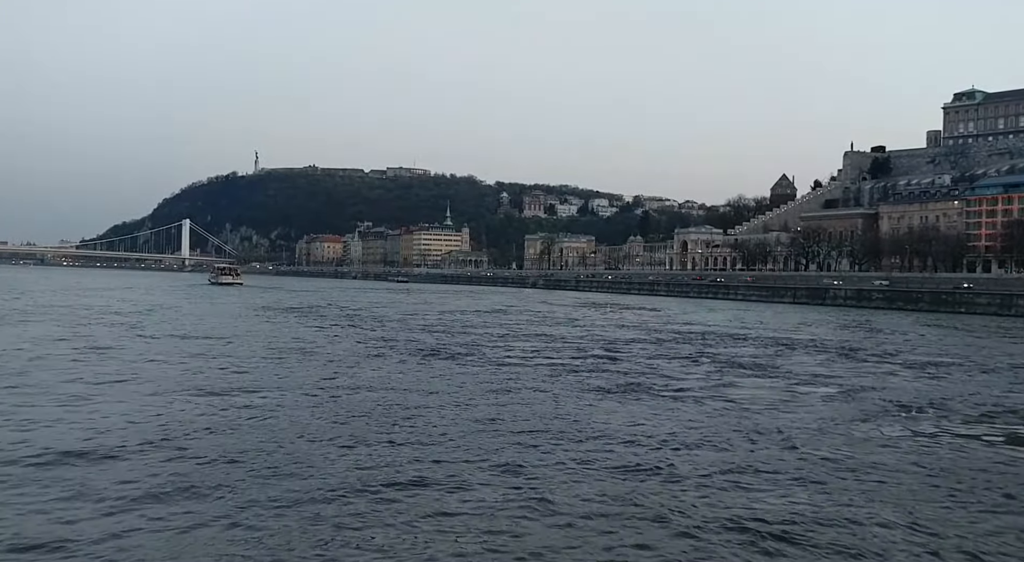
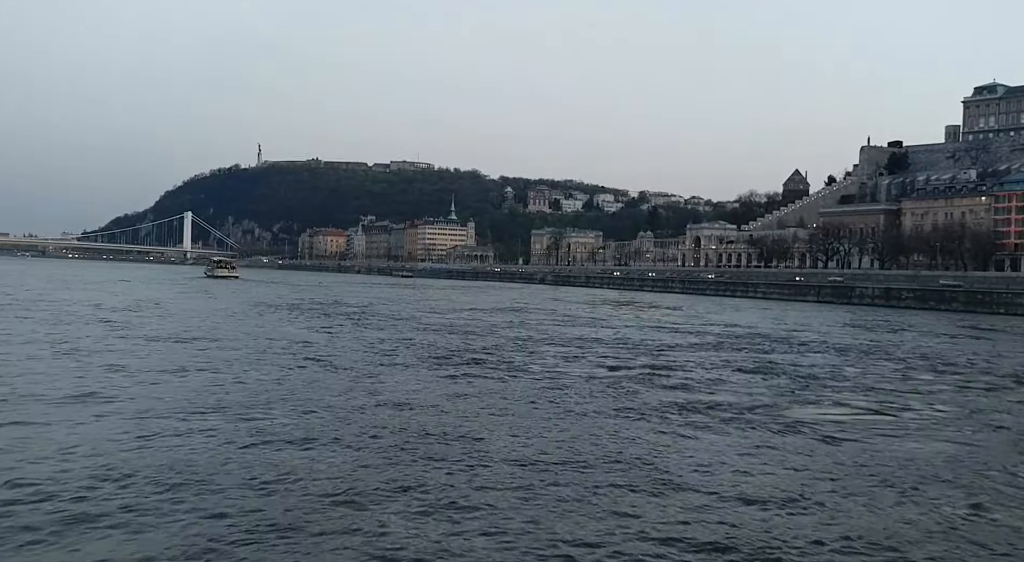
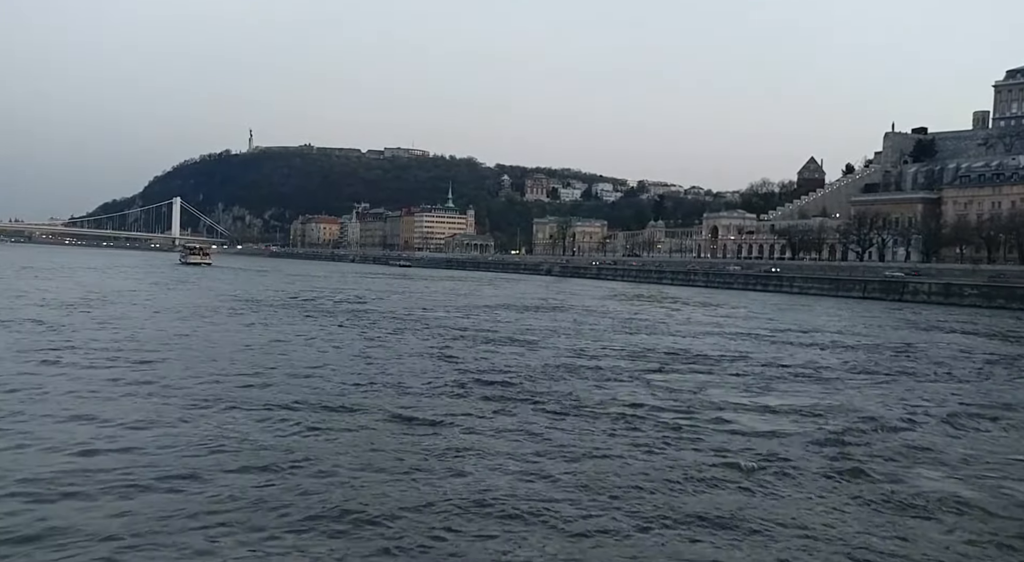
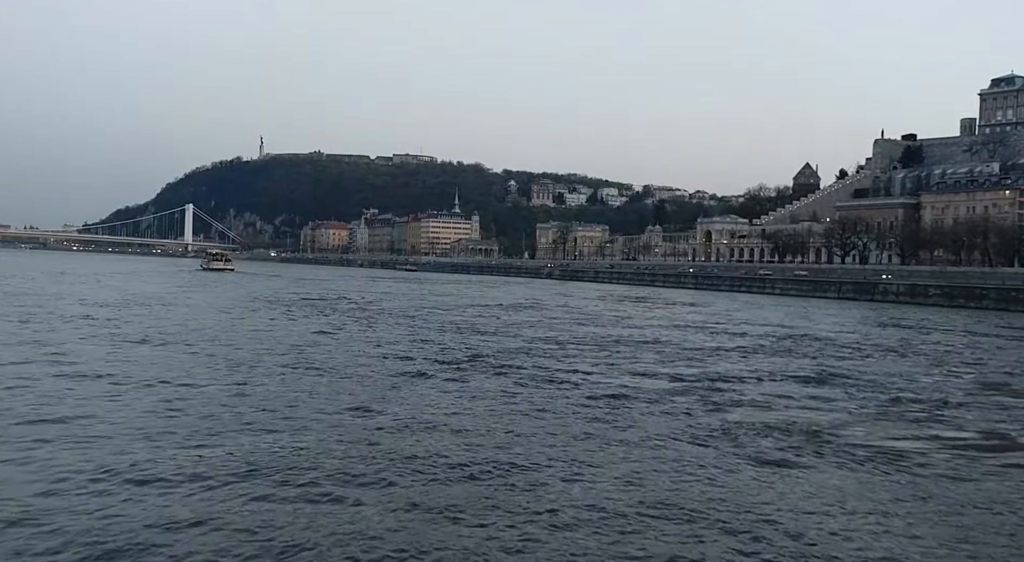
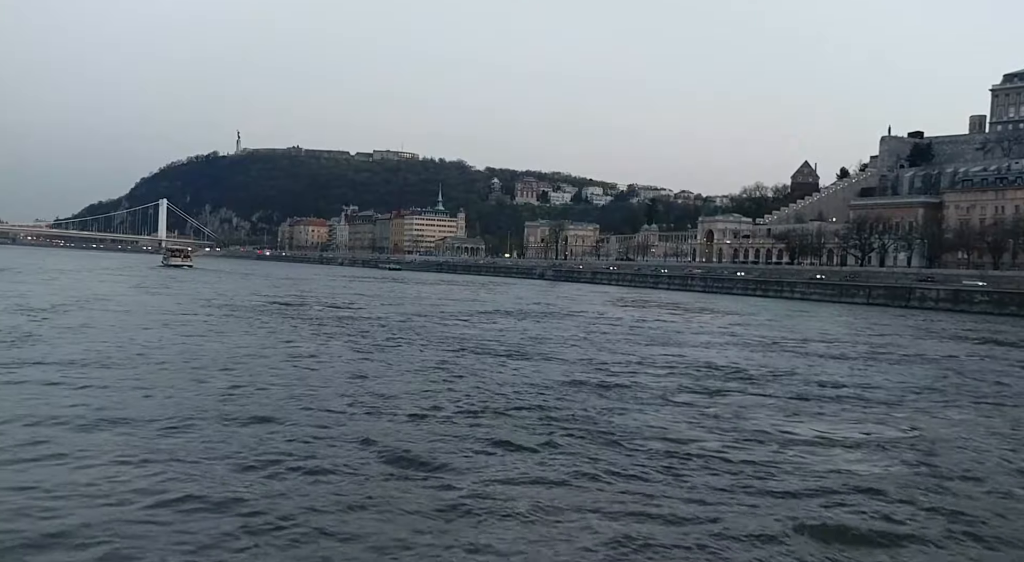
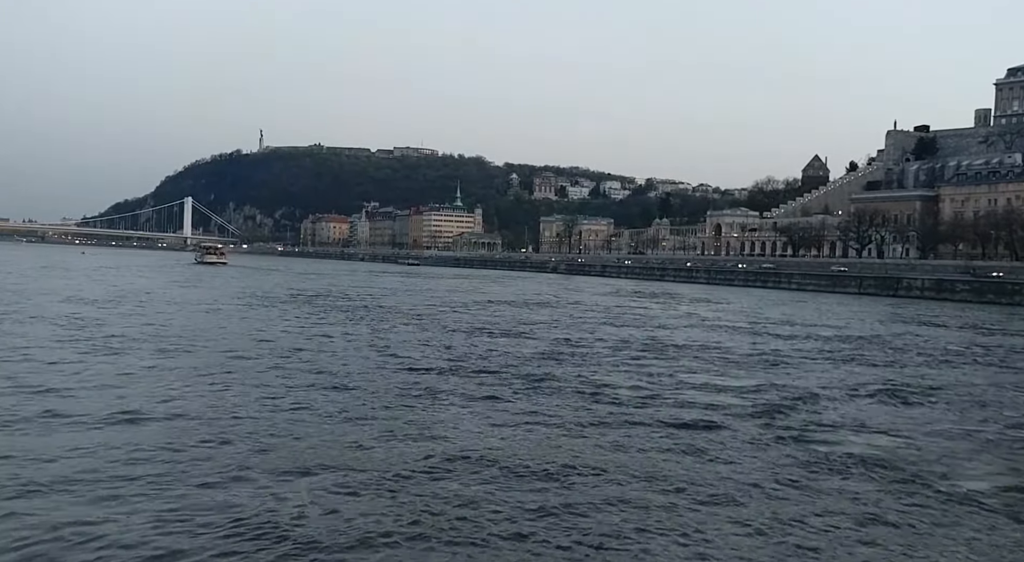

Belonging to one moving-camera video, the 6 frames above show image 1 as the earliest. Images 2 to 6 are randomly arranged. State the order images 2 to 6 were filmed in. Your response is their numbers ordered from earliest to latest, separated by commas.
2, 4, 6, 3, 5
